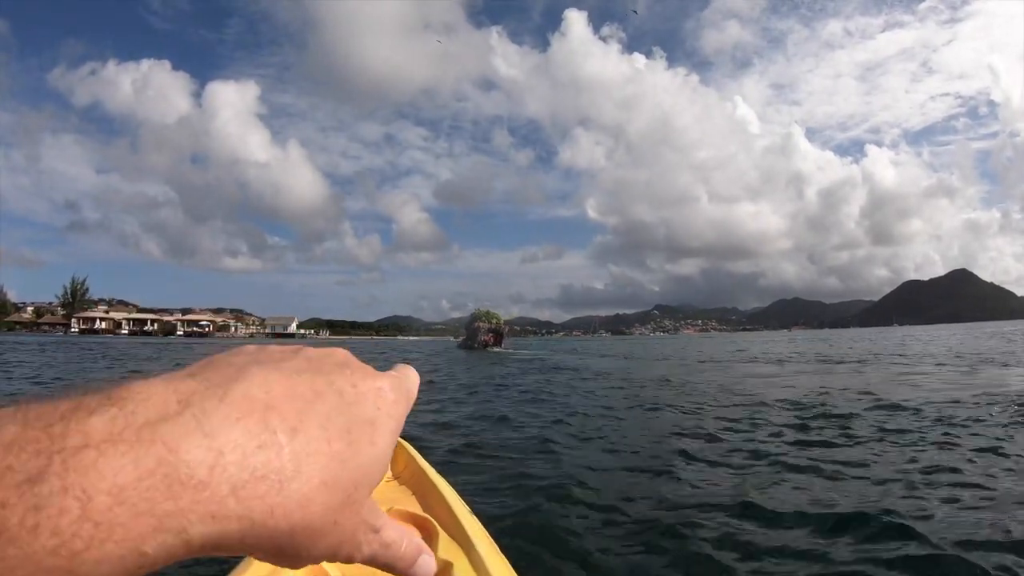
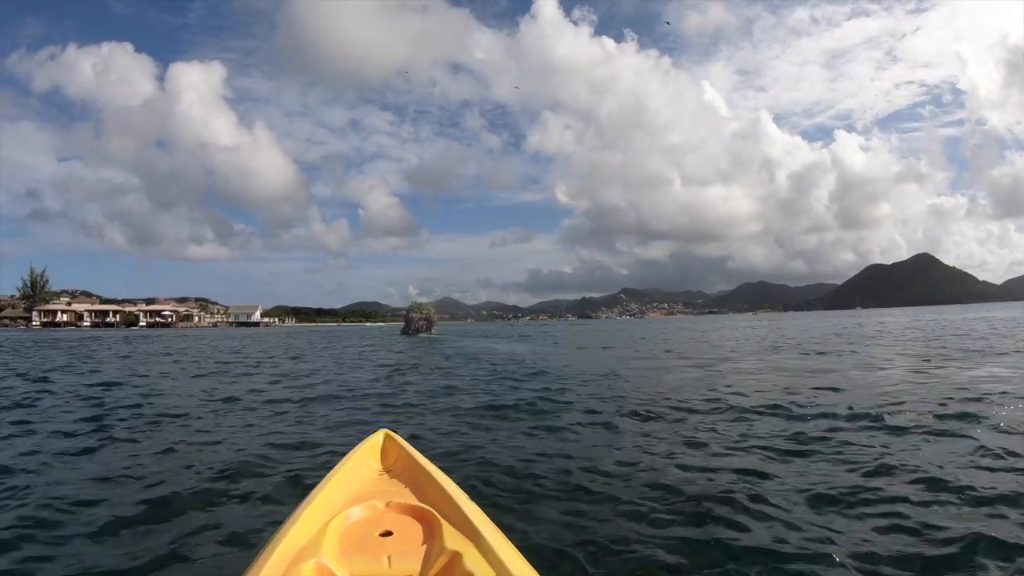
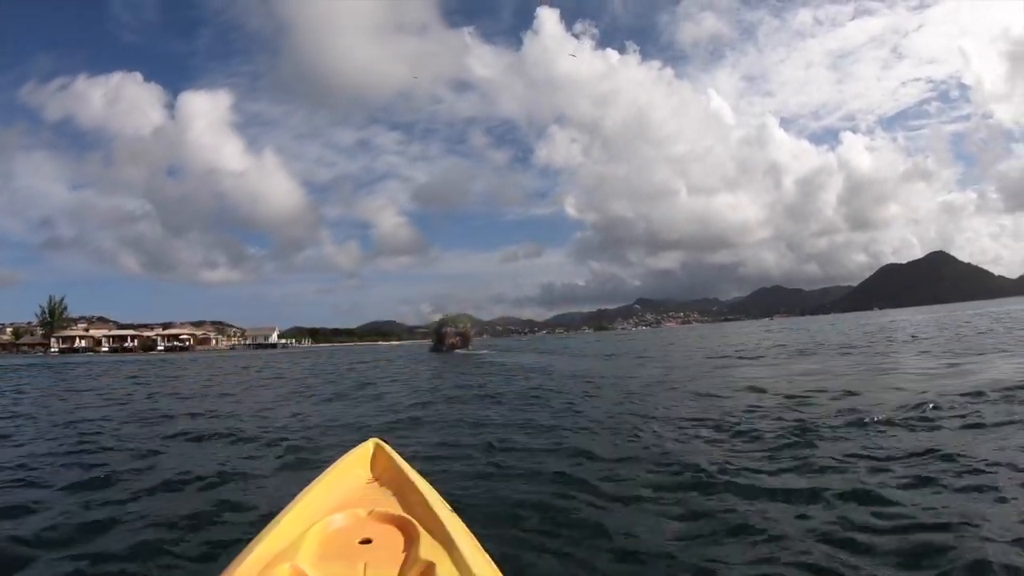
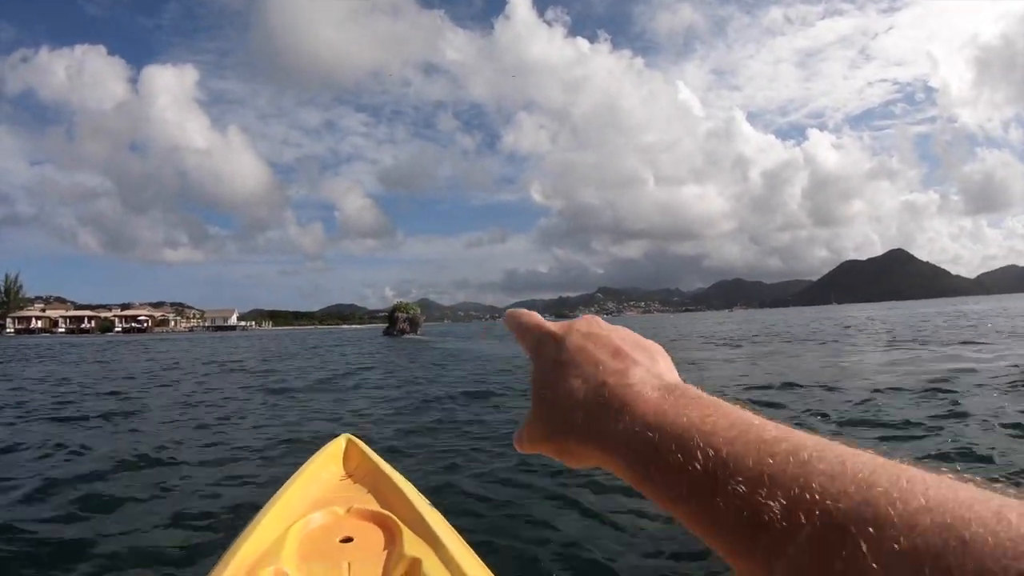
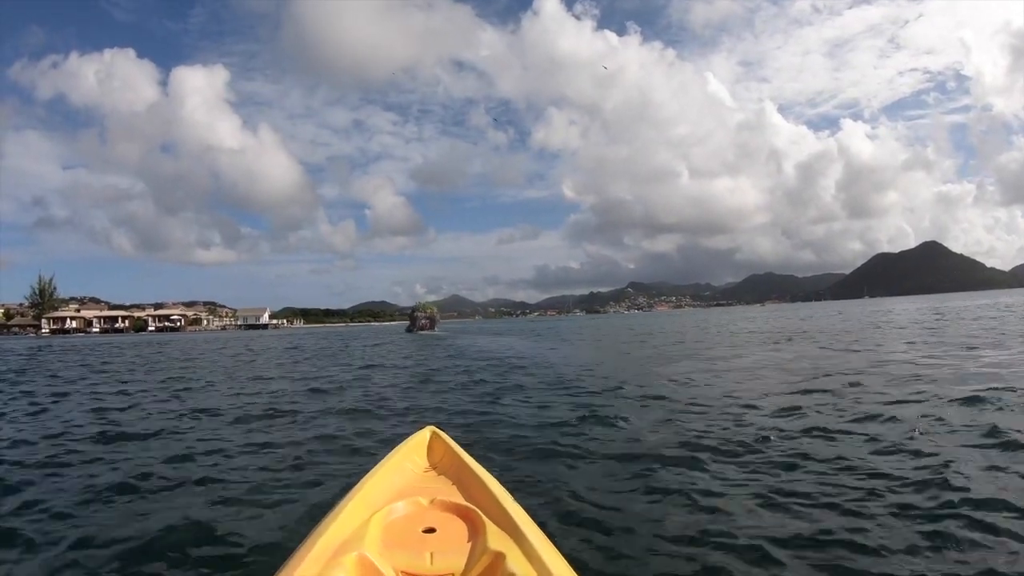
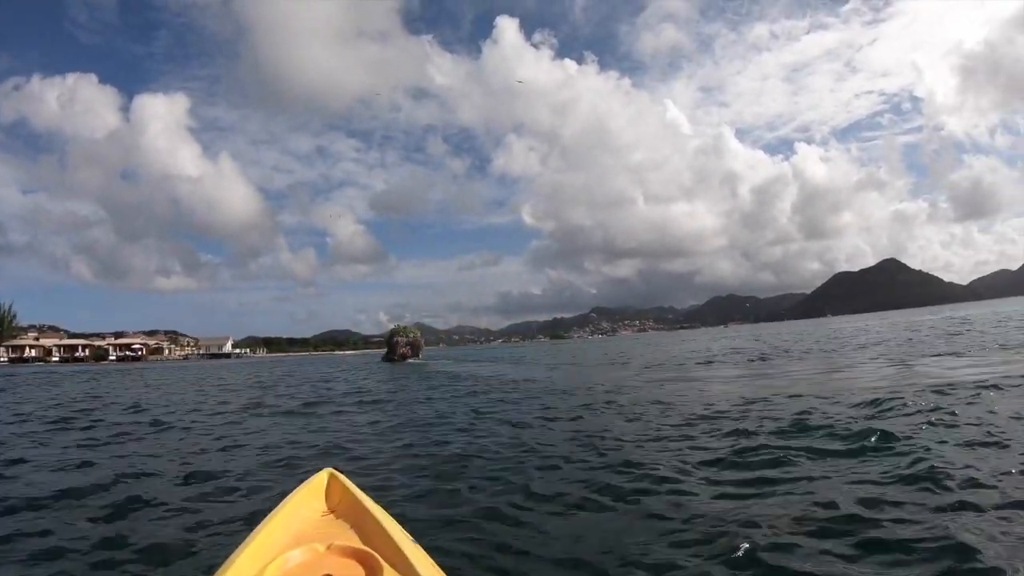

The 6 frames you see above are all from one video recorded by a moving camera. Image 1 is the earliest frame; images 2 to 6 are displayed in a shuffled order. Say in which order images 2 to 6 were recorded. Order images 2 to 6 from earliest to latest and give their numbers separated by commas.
3, 6, 4, 2, 5
